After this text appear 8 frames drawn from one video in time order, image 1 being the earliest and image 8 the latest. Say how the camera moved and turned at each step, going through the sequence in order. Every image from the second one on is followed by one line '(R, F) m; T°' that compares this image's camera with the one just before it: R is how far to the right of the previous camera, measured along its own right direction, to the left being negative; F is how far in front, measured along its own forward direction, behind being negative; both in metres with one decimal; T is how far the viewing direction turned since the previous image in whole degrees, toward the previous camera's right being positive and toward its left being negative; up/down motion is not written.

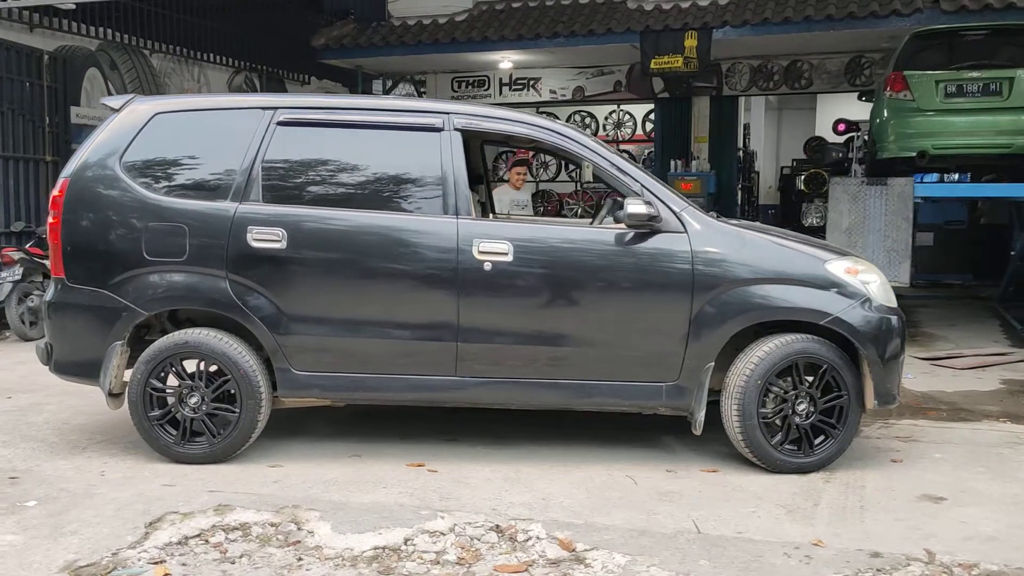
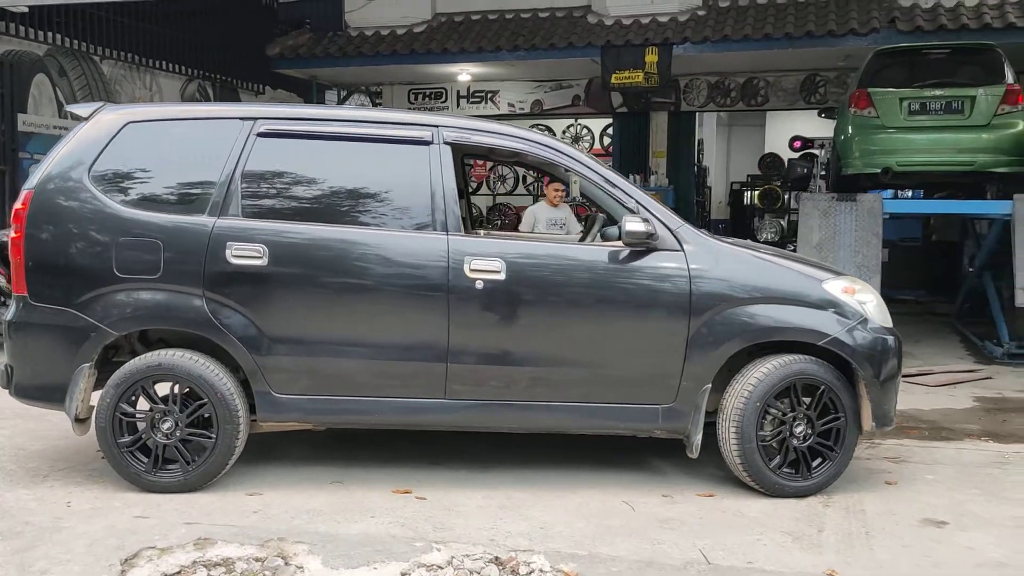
(-0.2, +0.1) m; +3°
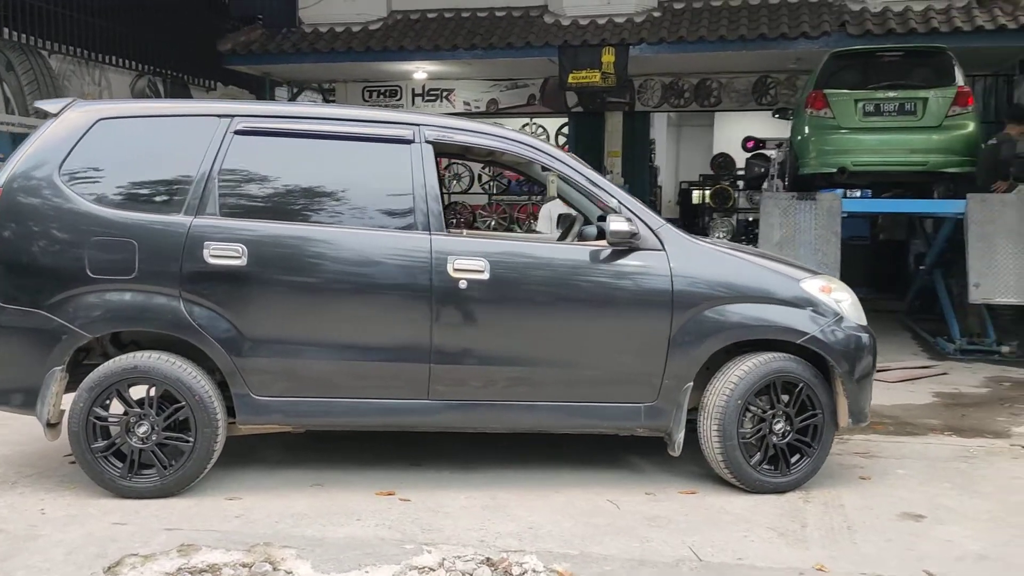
(-0.2, 0.0) m; +3°
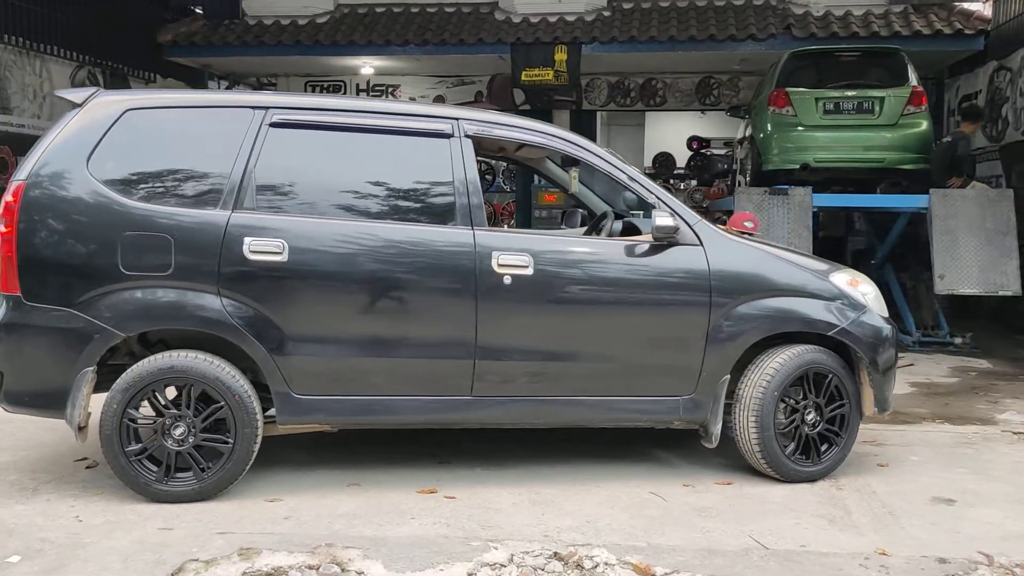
(-0.5, 0.0) m; +5°
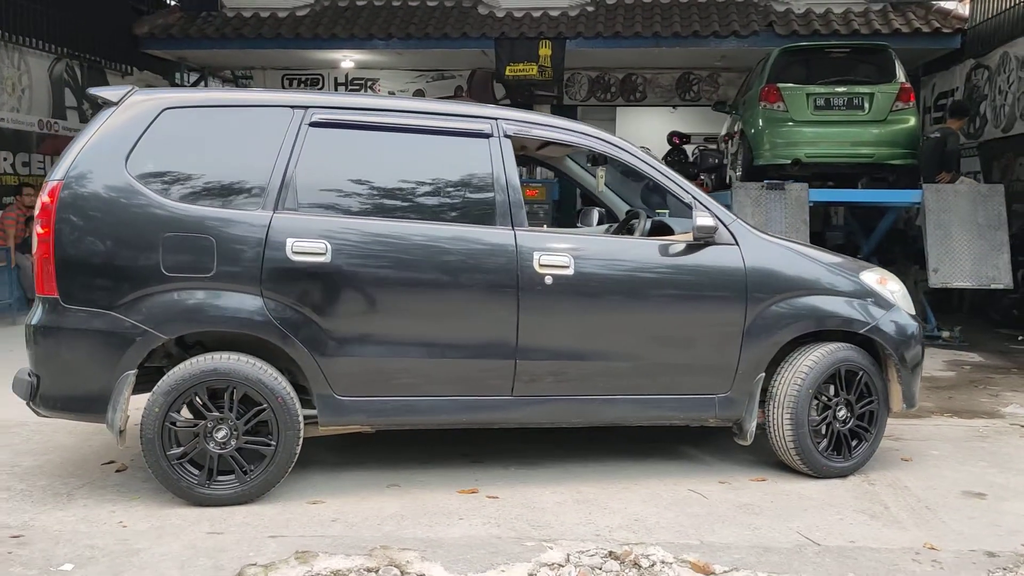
(-0.3, 0.0) m; +2°
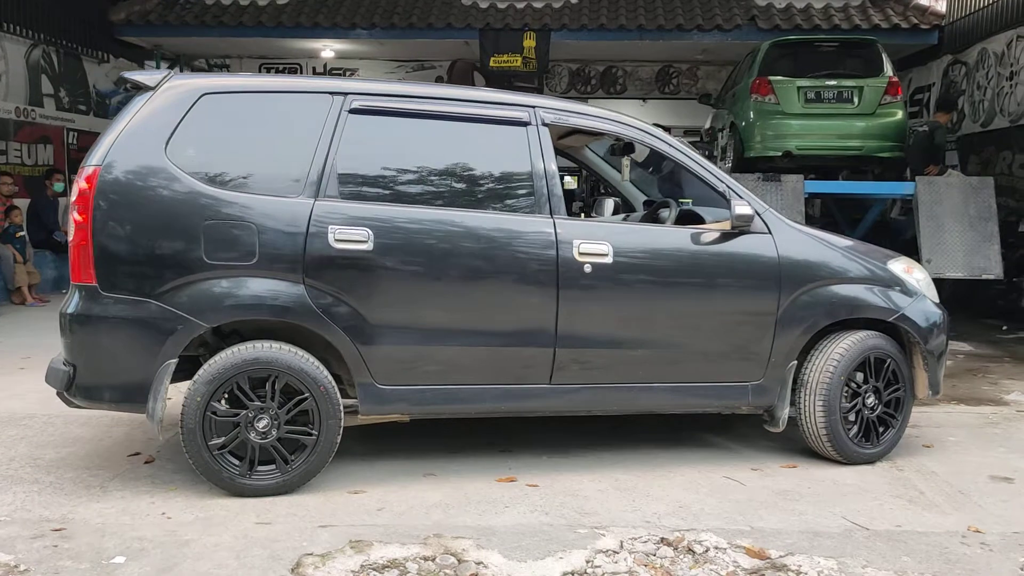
(-0.3, 0.0) m; +2°
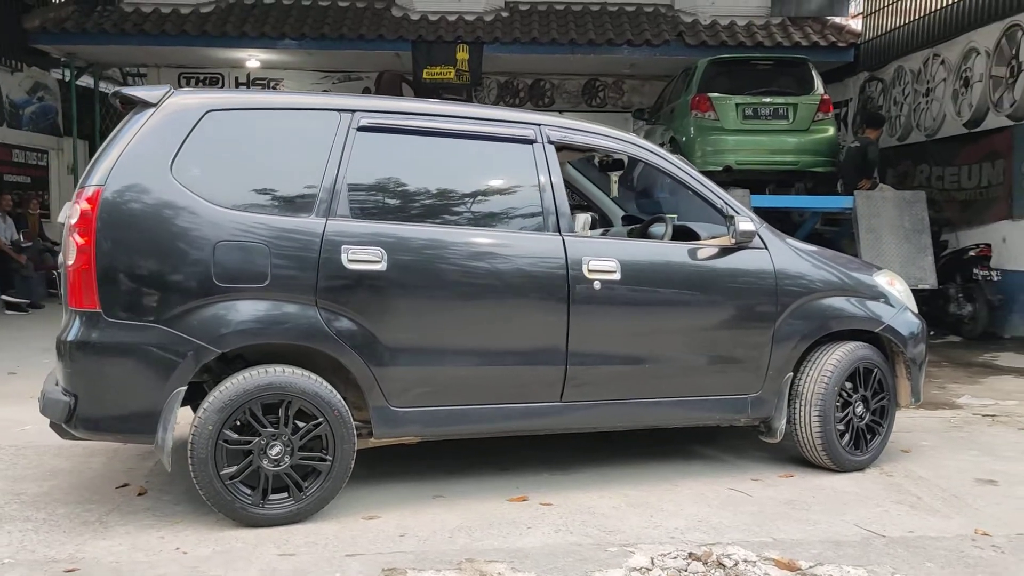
(-0.4, 0.0) m; +6°
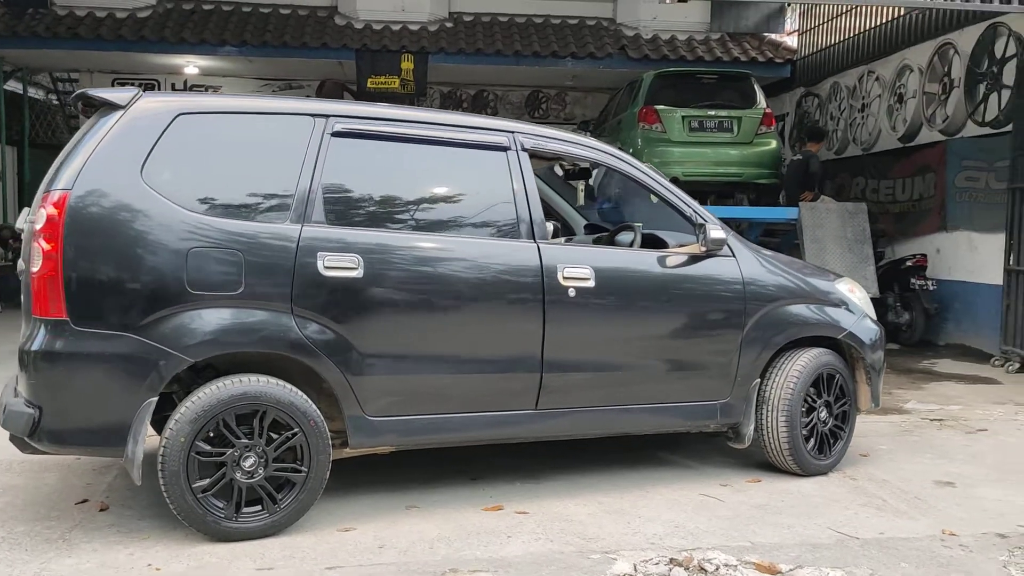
(-0.2, 0.0) m; +4°
